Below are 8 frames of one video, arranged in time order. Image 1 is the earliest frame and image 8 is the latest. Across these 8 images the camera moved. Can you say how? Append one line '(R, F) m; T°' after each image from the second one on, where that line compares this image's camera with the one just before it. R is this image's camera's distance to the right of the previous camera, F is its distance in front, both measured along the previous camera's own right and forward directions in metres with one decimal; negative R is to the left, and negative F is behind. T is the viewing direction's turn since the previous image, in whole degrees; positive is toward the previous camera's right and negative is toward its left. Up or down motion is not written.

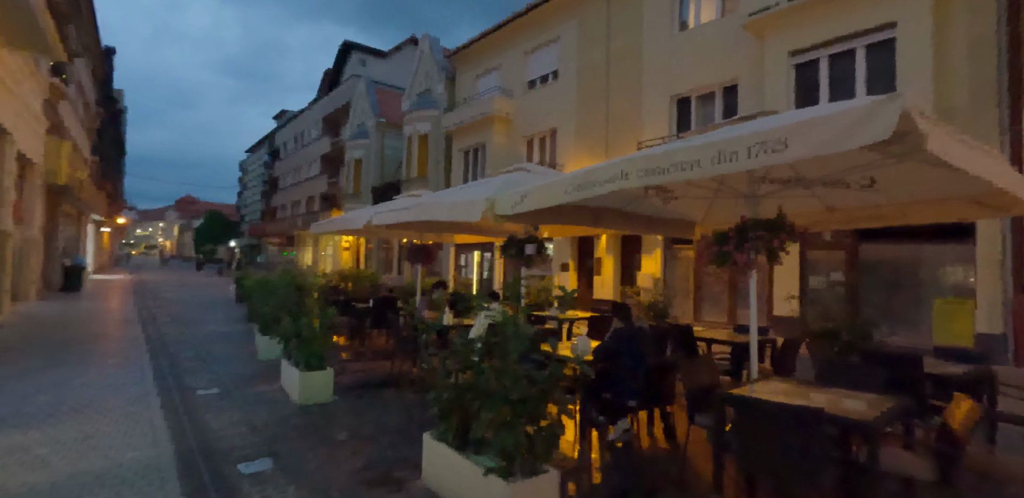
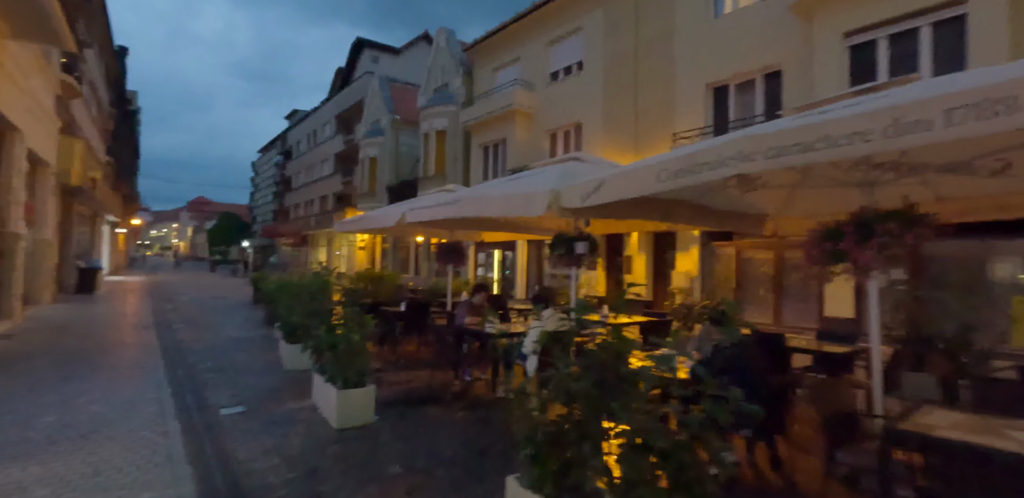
(-0.6, +0.7) m; -1°
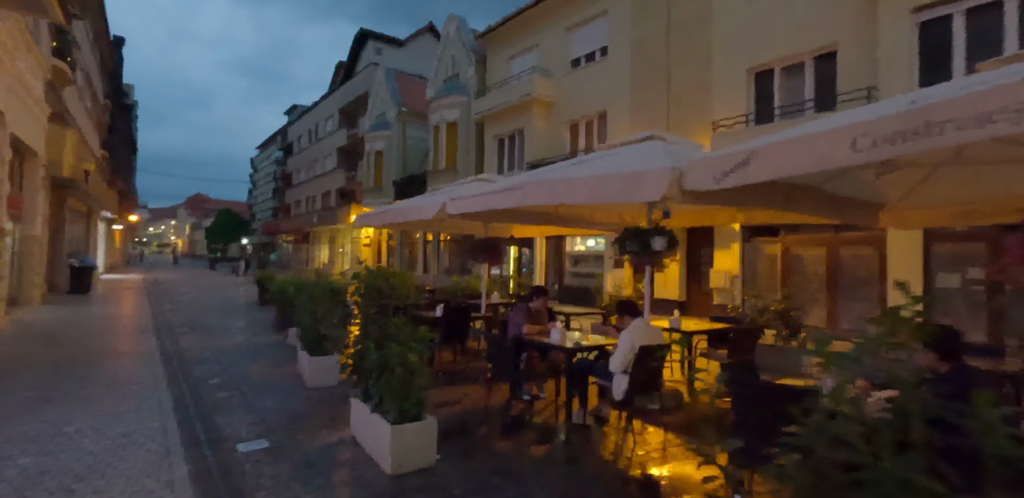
(-0.8, +1.1) m; 0°
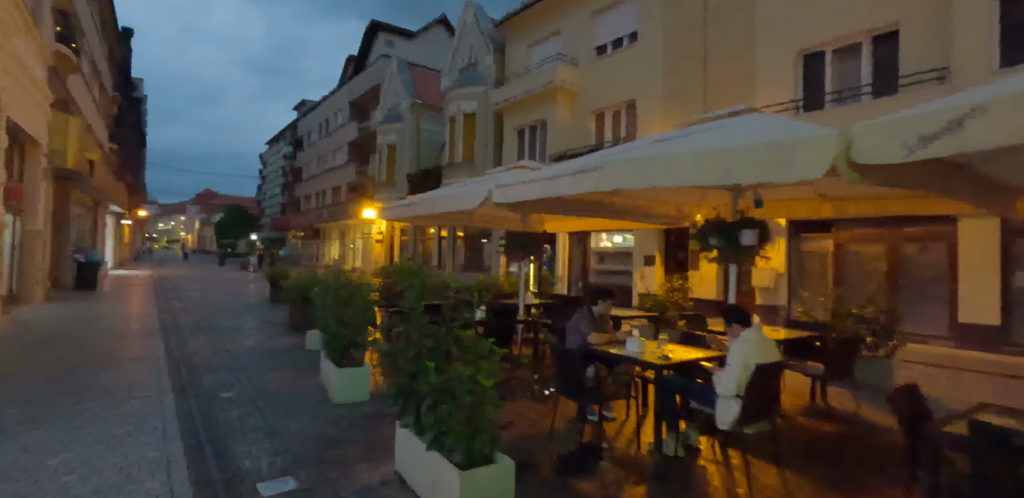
(-0.6, +0.9) m; -1°
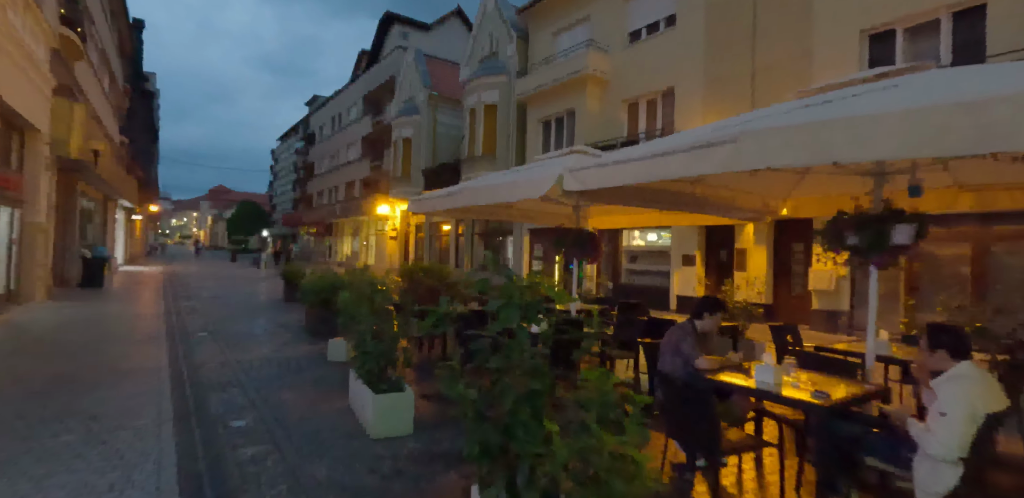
(-0.6, +1.0) m; -1°
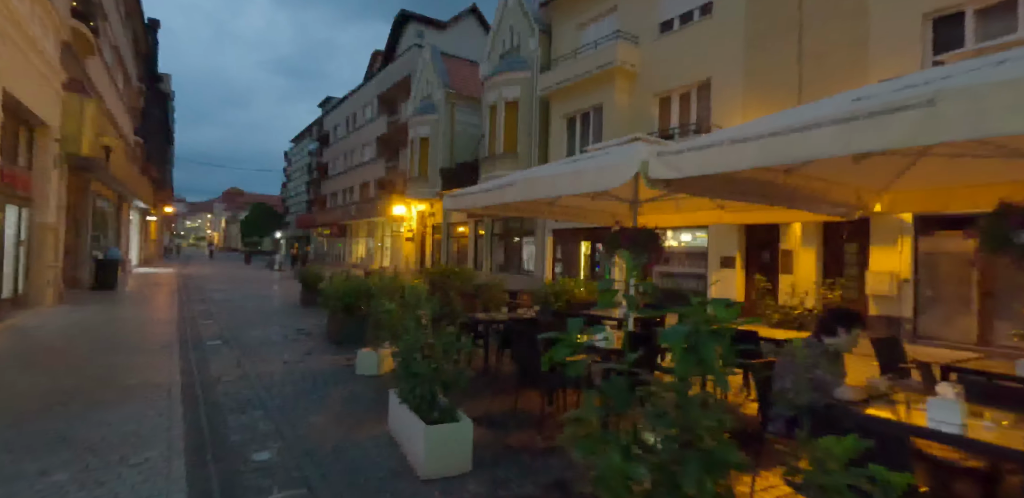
(-0.5, +0.8) m; -1°
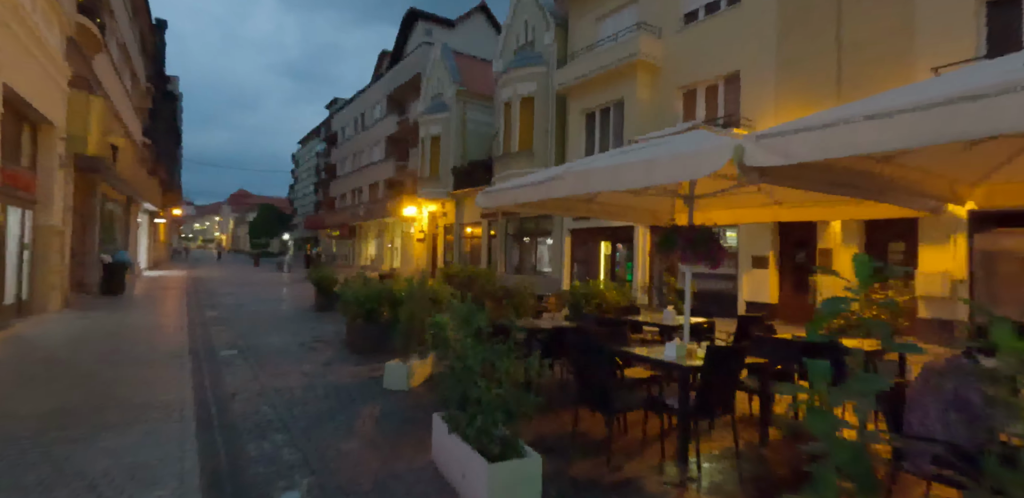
(-0.4, +0.6) m; -1°
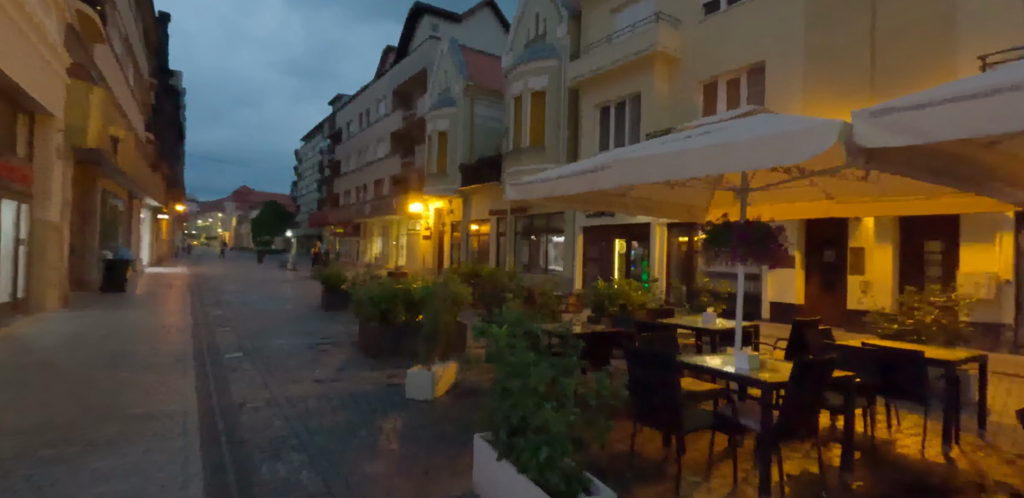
(-0.3, +0.5) m; 0°
